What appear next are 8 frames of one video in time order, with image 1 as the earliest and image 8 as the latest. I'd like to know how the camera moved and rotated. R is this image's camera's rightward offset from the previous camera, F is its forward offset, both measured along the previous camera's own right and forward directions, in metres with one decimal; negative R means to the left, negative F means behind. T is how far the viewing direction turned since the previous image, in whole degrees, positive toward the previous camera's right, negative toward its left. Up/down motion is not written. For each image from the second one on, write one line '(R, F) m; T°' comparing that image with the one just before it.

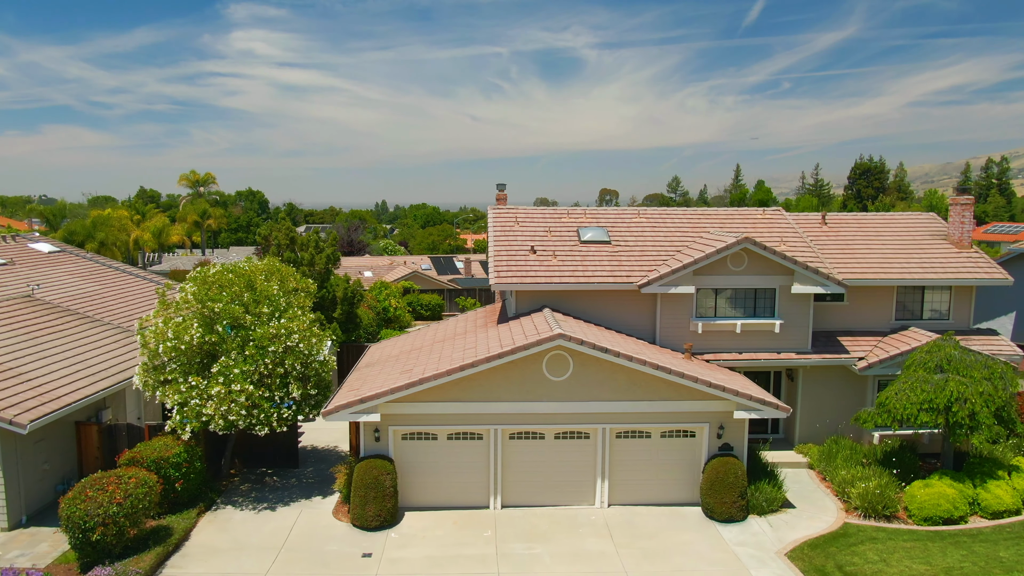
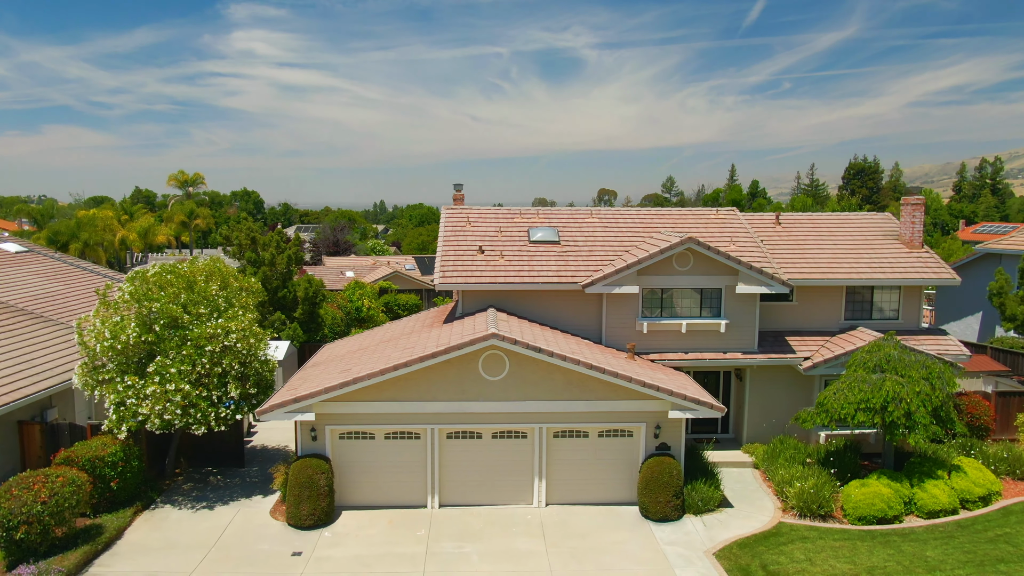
(+1.1, 0.0) m; 0°
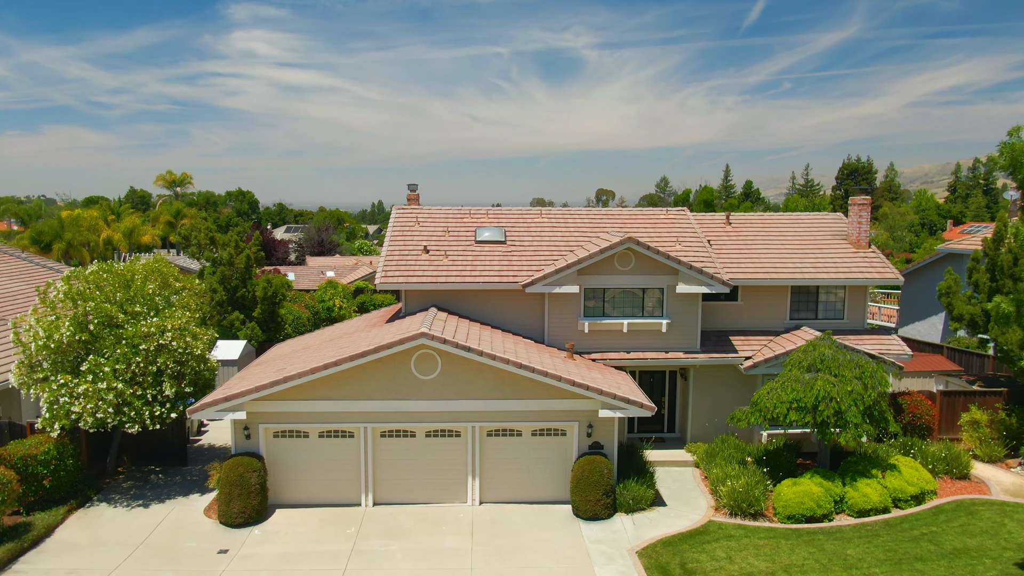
(+1.2, -0.1) m; 0°
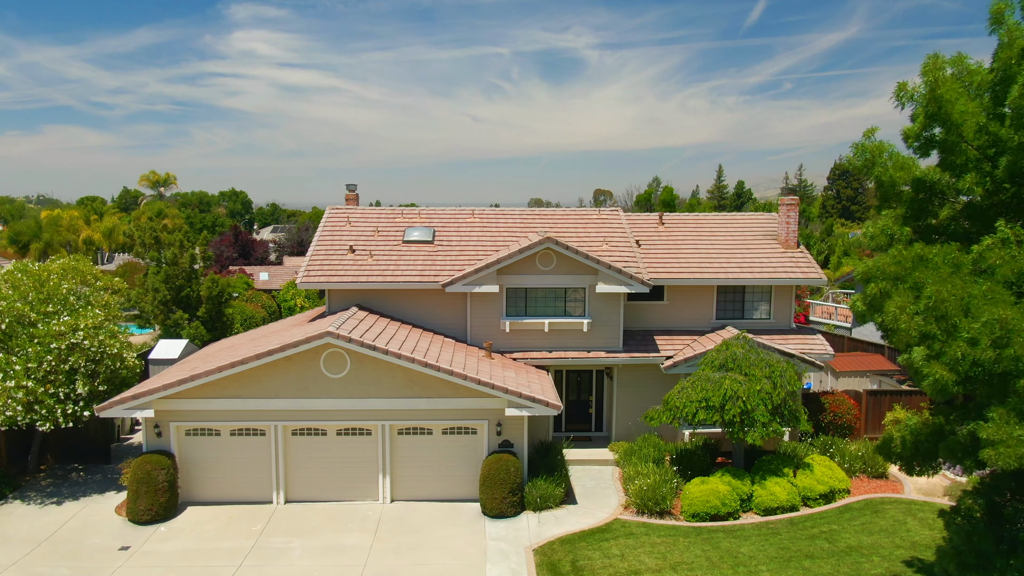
(+1.6, -0.1) m; 0°
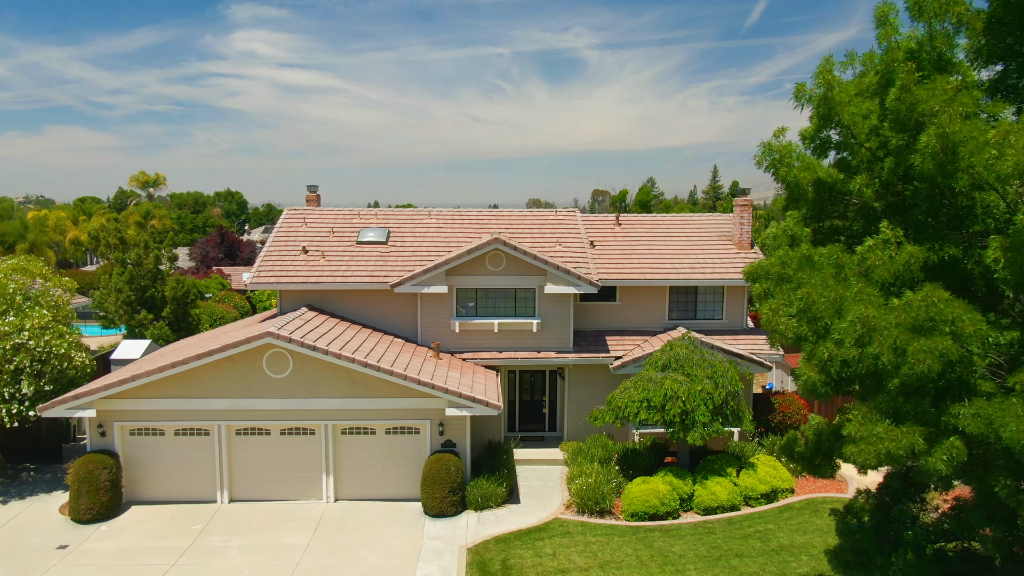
(+1.1, -0.1) m; 0°
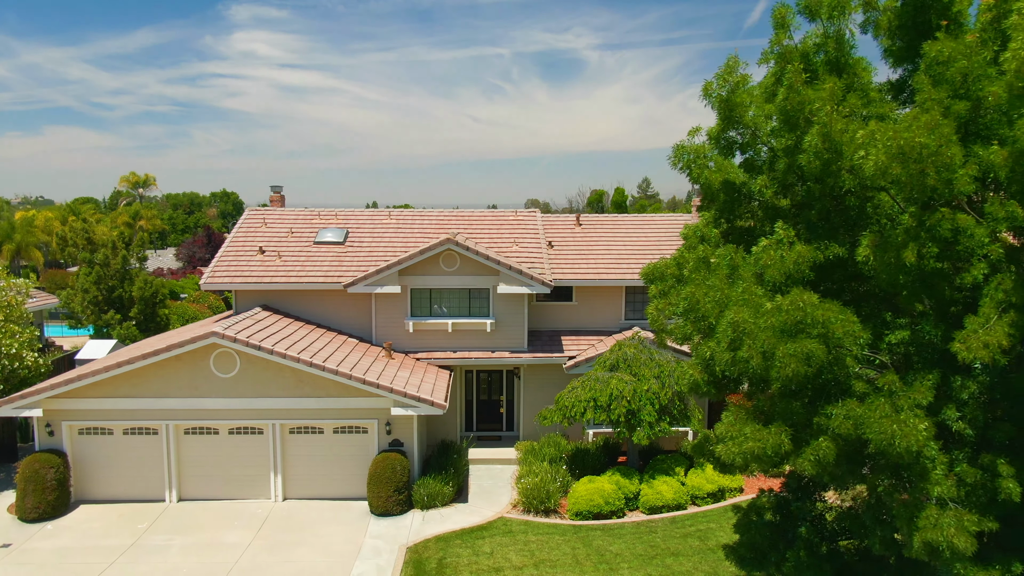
(+1.0, -0.1) m; 0°
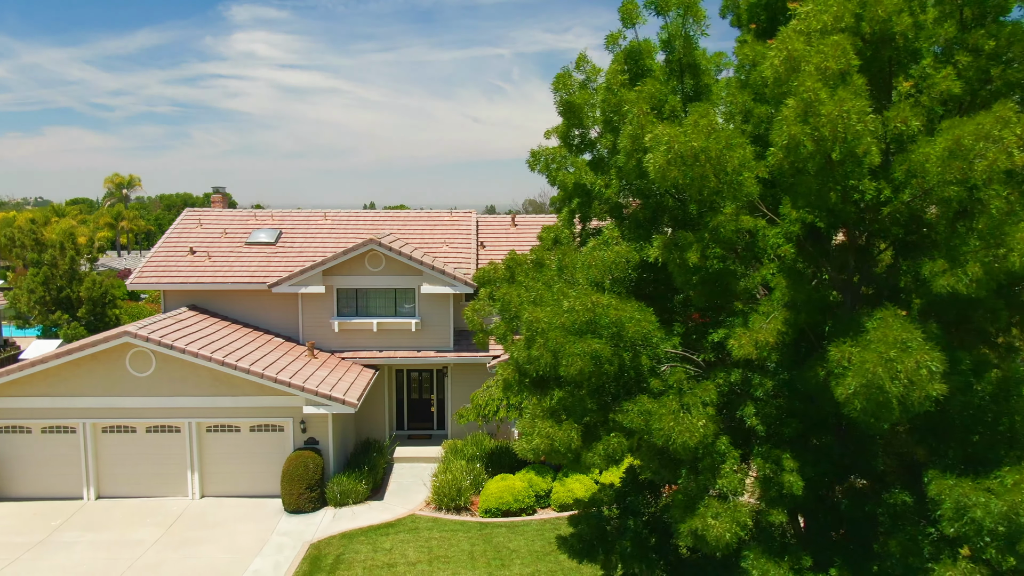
(+1.6, -0.2) m; 0°
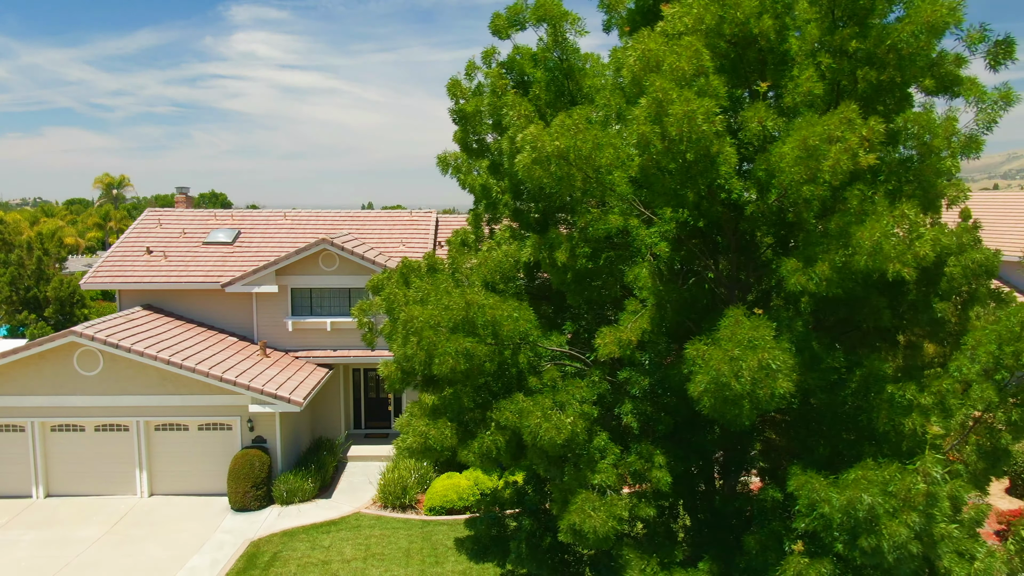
(+1.0, -0.1) m; 0°
